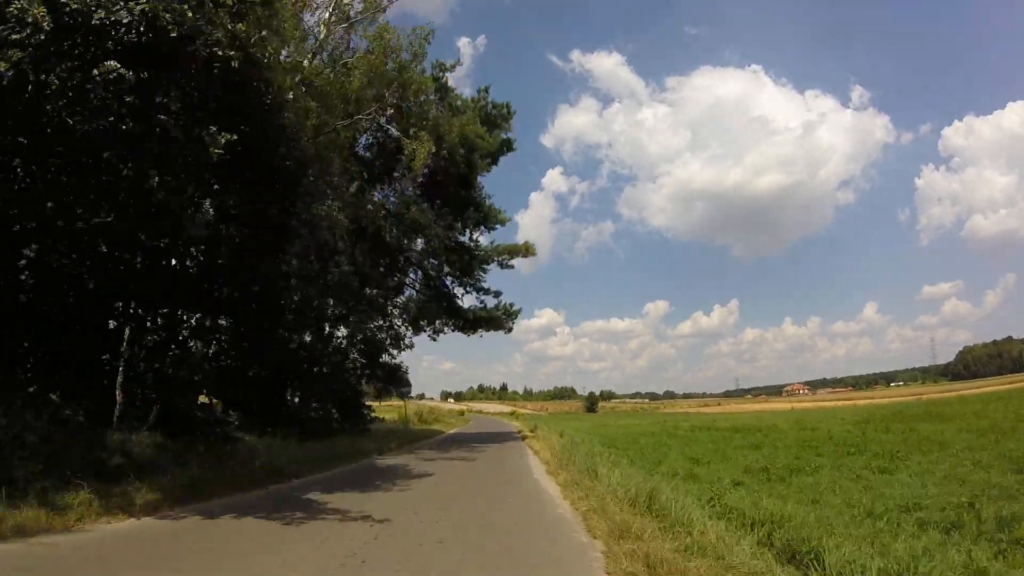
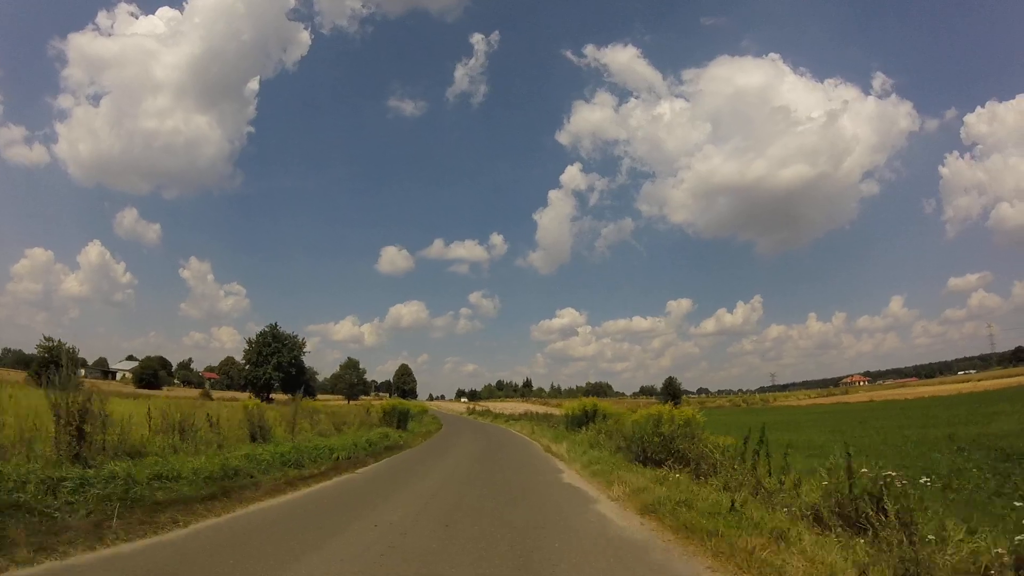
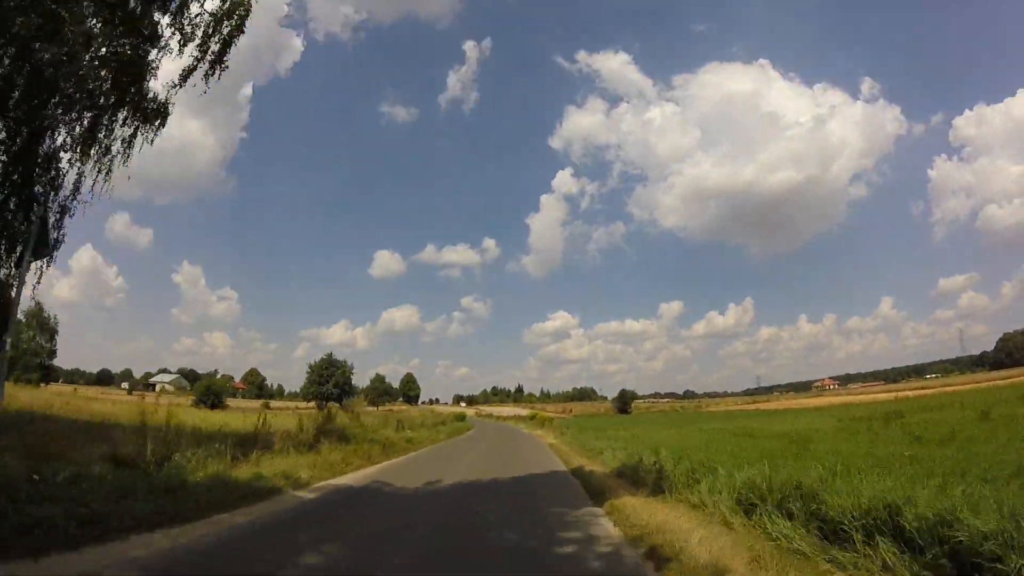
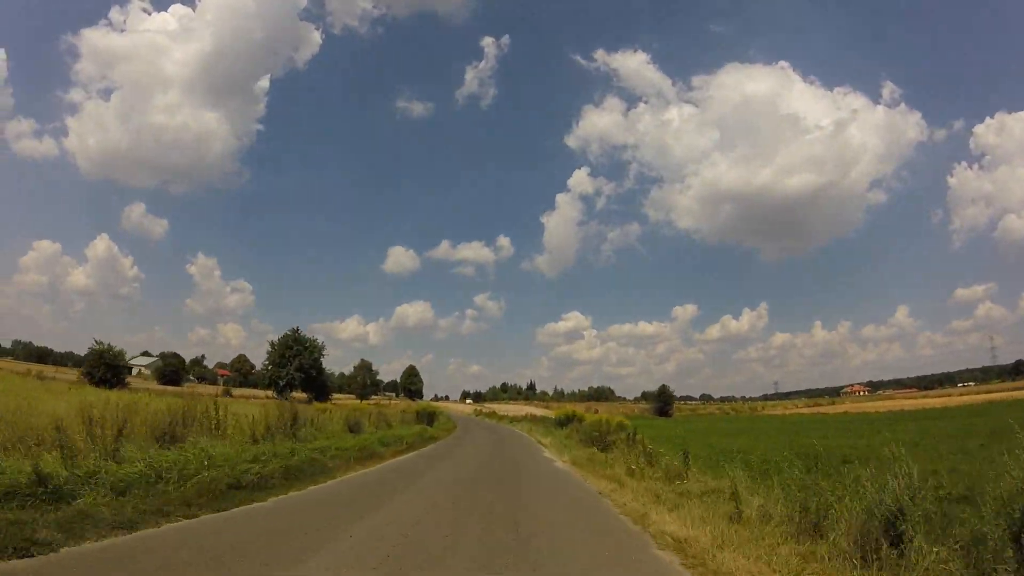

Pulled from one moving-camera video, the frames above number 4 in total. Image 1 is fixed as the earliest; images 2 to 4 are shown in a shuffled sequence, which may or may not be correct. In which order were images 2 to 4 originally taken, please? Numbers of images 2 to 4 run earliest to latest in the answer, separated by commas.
3, 4, 2
